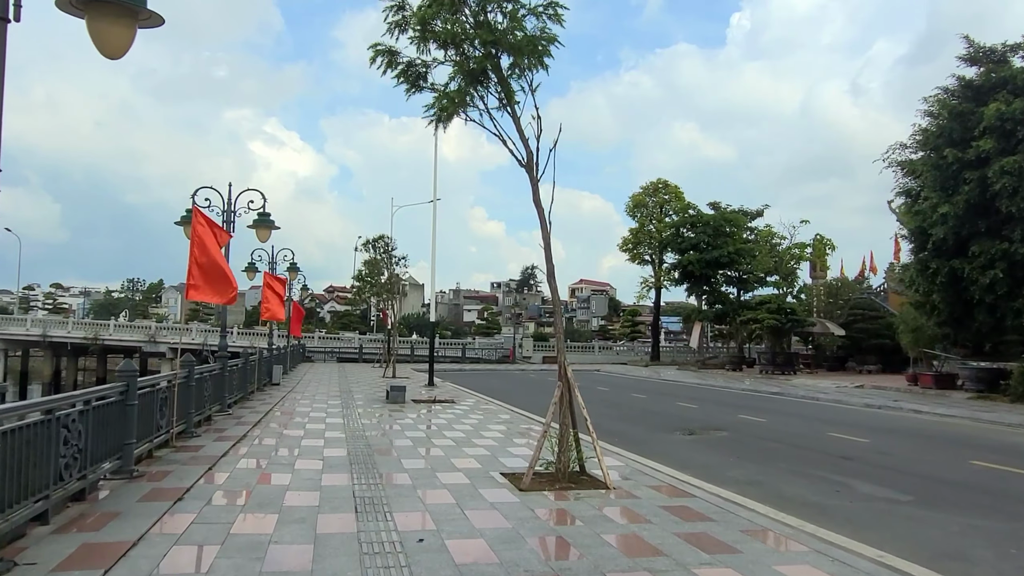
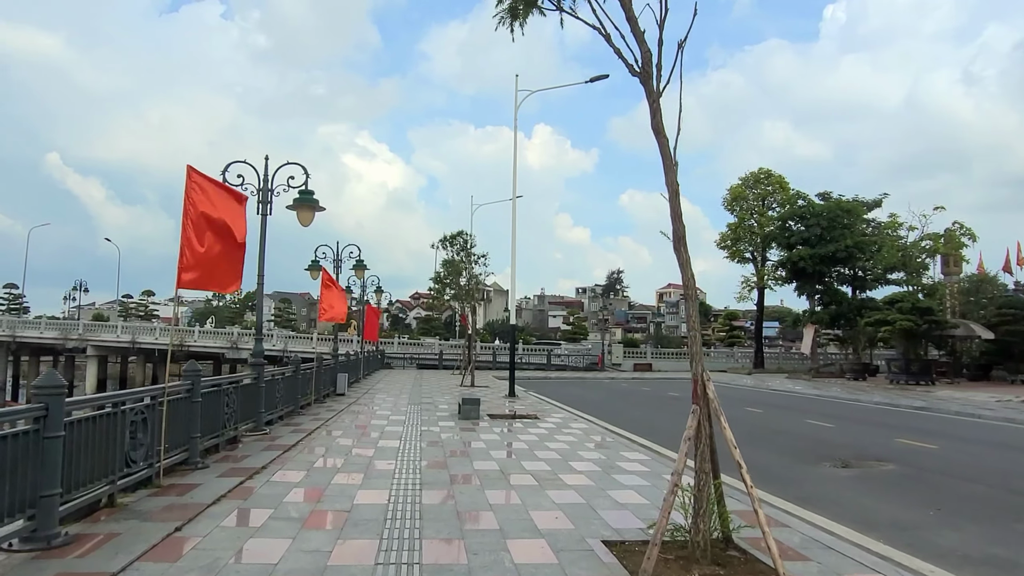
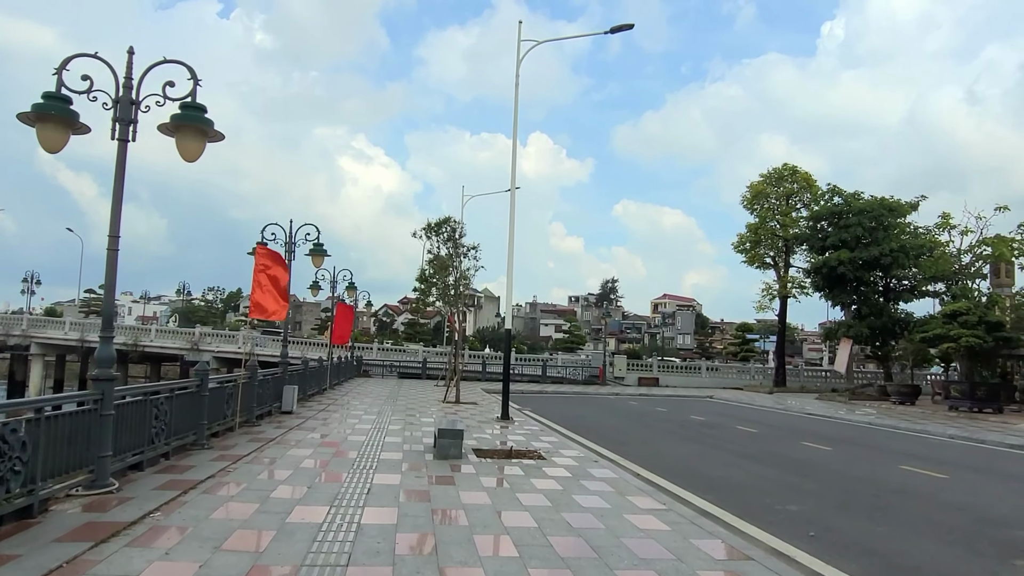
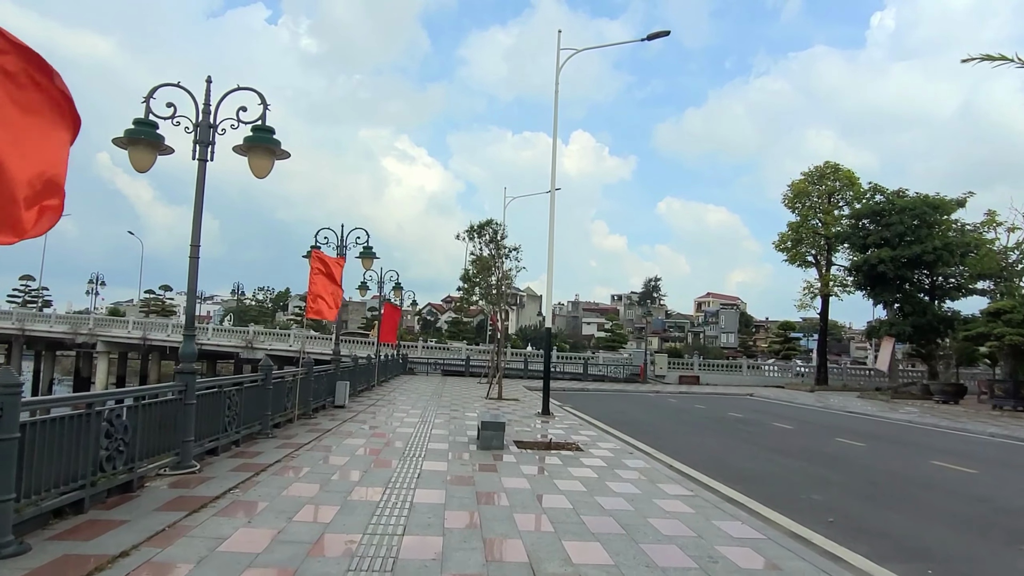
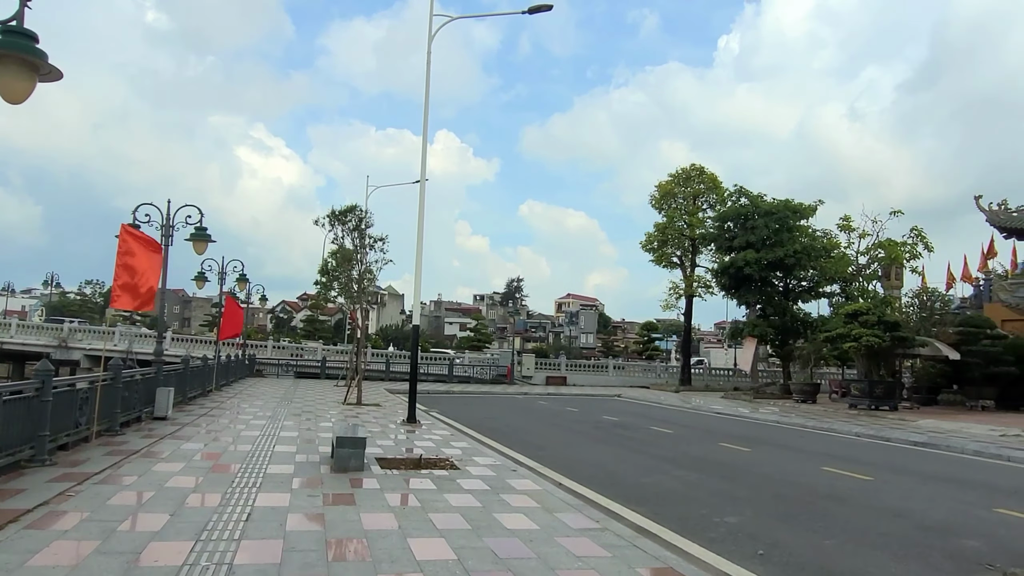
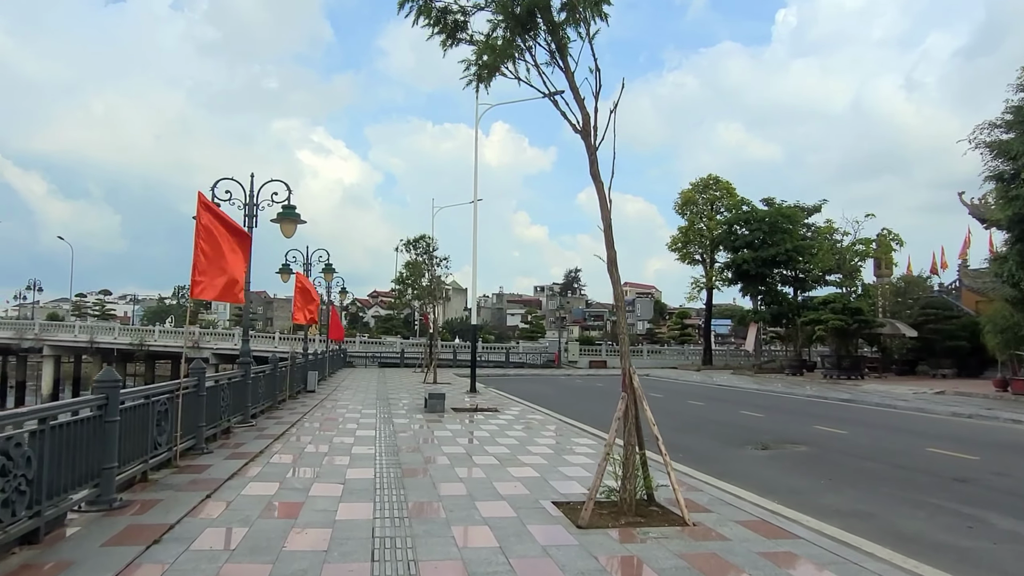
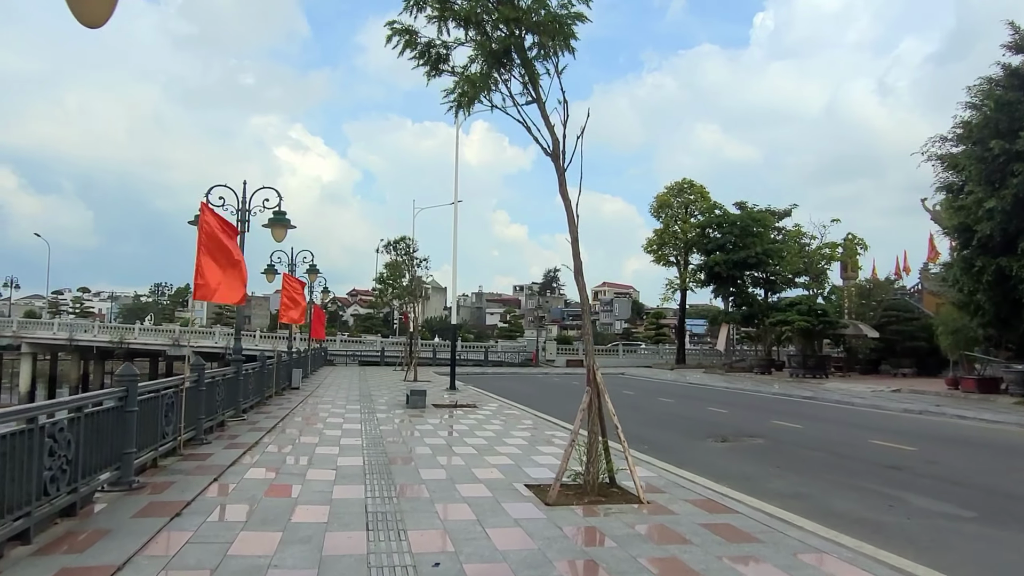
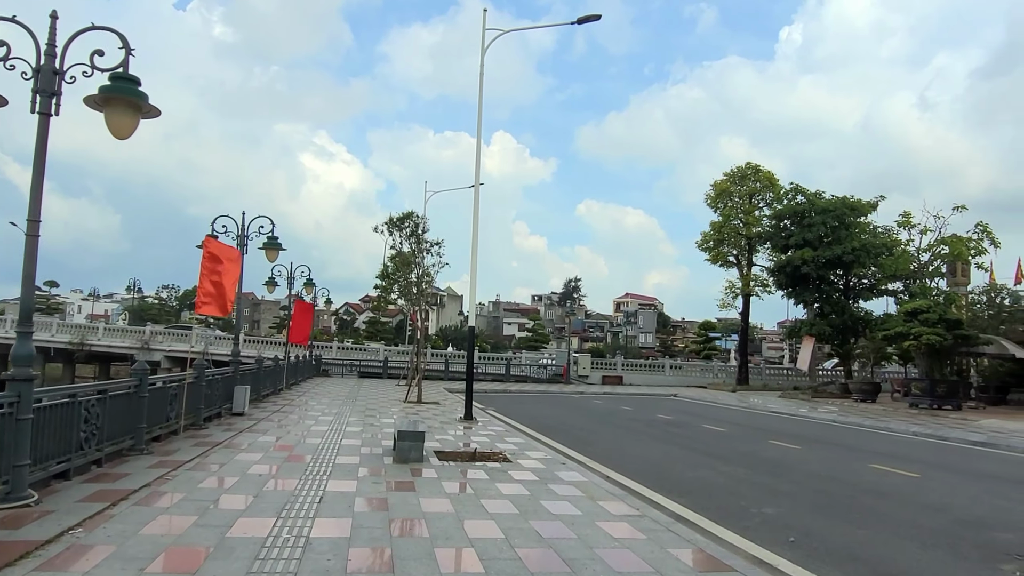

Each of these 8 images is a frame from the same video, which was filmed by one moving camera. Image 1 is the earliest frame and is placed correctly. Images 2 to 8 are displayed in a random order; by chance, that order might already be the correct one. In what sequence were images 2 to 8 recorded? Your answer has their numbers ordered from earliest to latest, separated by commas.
7, 6, 2, 4, 3, 8, 5
